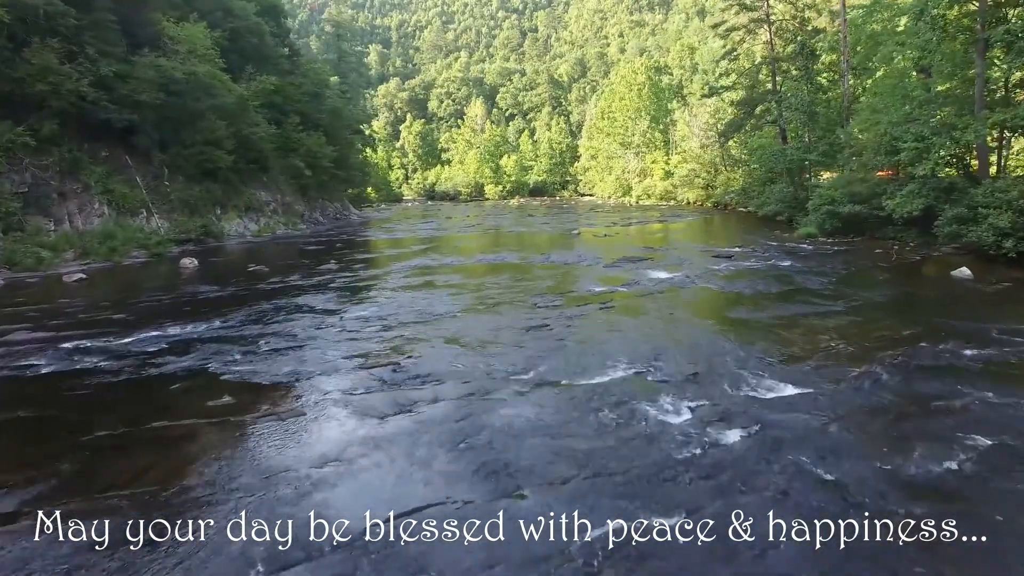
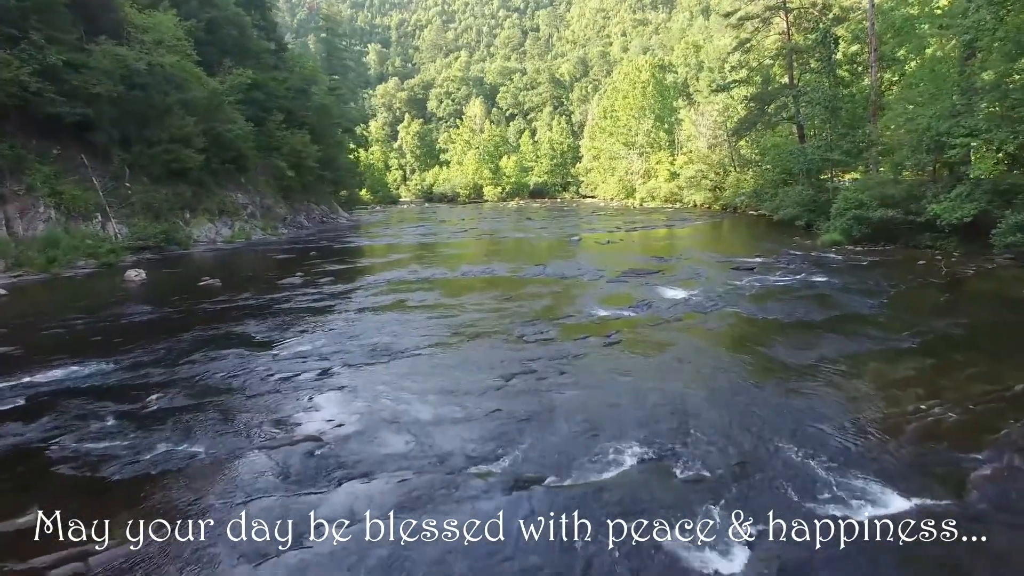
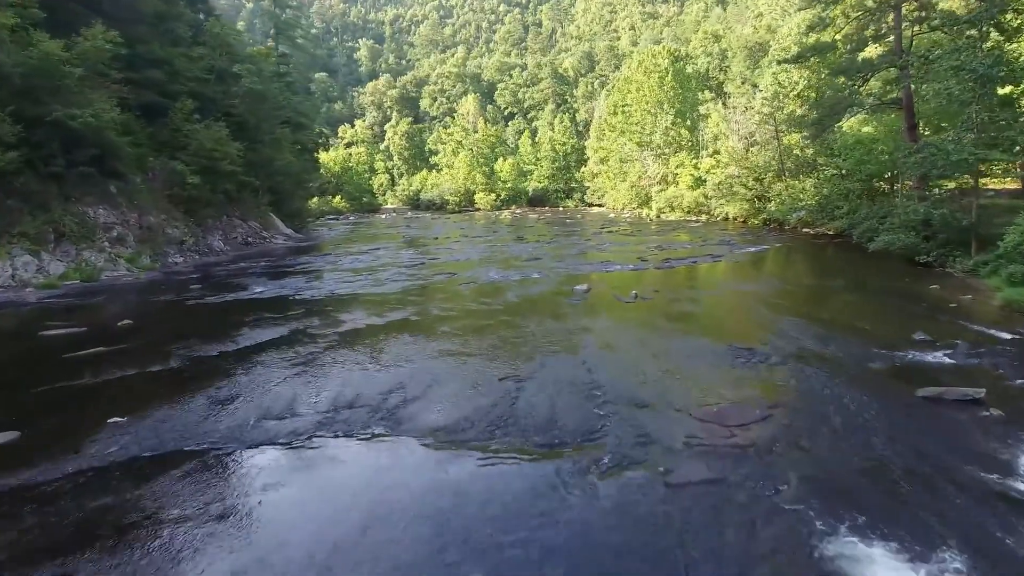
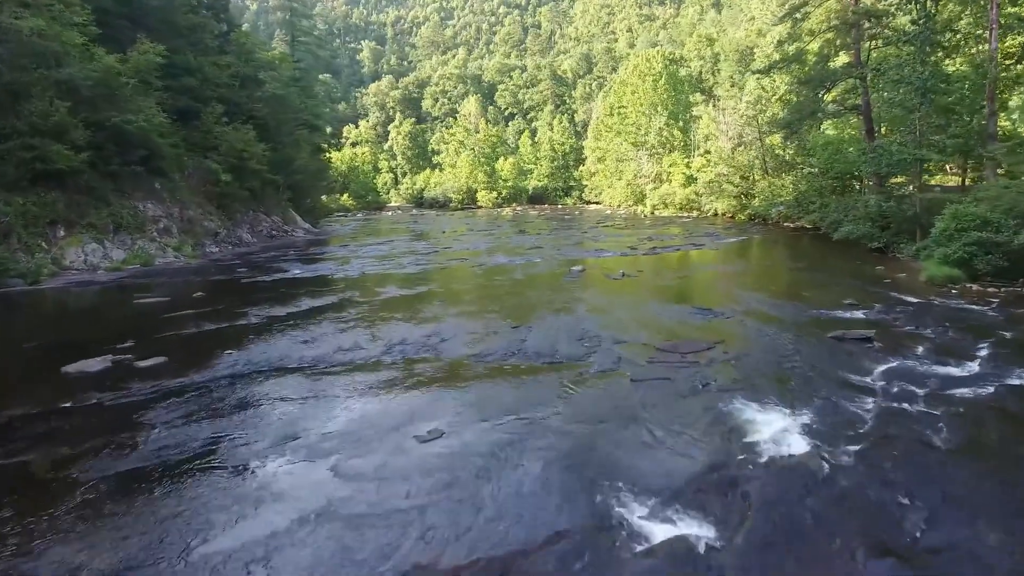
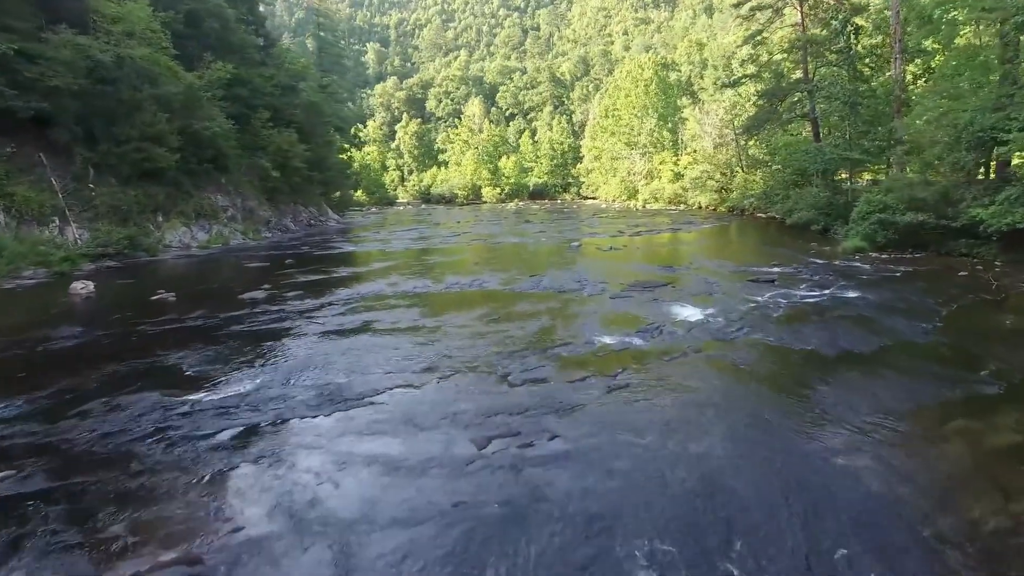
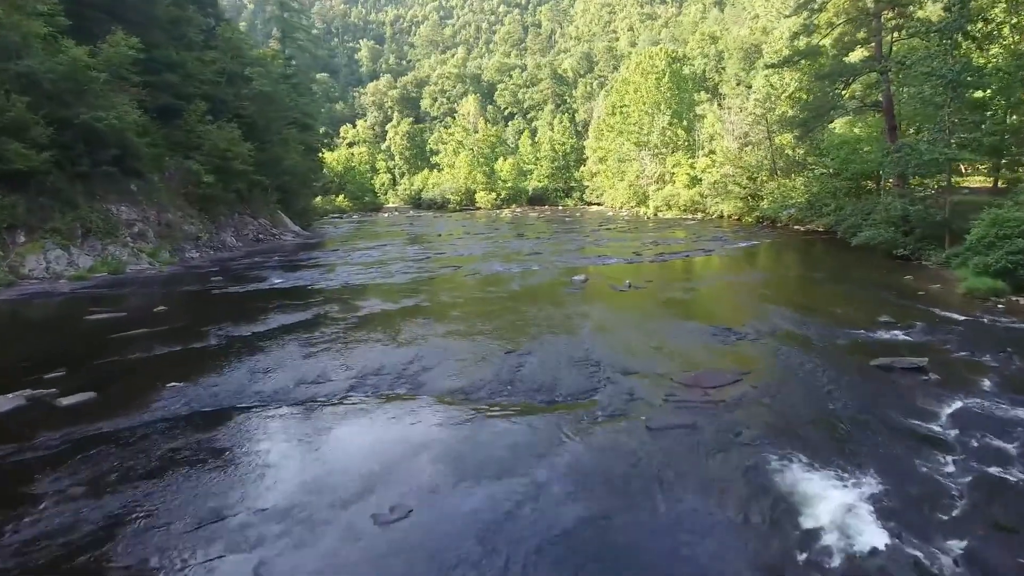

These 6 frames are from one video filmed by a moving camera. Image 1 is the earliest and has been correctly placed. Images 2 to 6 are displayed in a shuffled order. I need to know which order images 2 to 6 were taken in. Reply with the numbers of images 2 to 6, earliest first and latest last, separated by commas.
2, 5, 4, 6, 3
